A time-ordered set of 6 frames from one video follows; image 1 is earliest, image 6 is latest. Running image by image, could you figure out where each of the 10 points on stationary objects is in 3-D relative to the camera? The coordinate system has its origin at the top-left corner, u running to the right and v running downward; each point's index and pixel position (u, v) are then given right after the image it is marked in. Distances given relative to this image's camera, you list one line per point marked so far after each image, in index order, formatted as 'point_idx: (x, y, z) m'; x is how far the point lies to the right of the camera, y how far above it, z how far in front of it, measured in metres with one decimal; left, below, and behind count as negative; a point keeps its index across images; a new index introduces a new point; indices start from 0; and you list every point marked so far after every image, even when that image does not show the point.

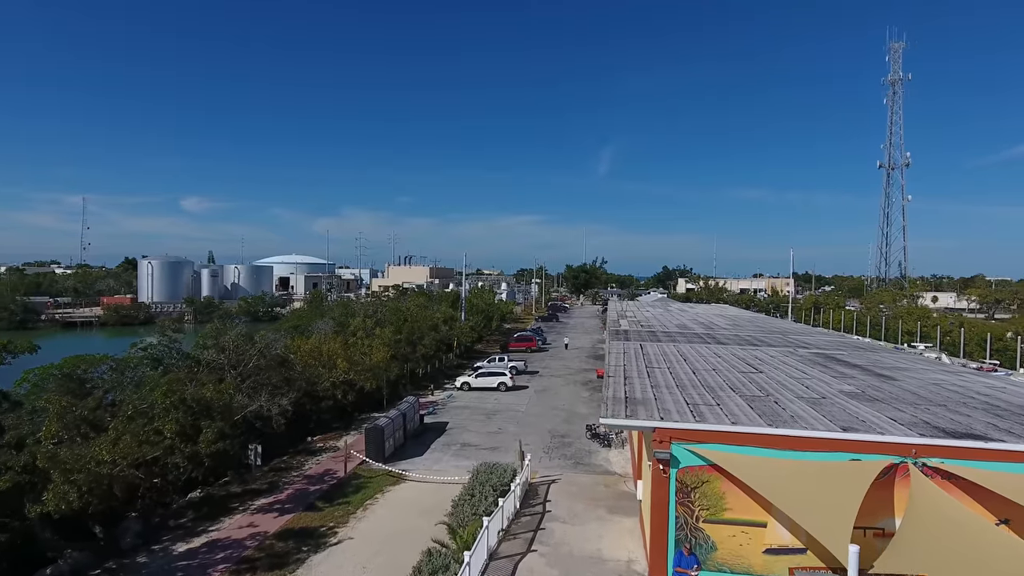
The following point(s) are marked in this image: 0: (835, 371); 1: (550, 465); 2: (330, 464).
0: (+8.7, -2.2, +15.0) m
1: (+1.2, -5.5, +17.2) m
2: (-5.7, -5.5, +17.2) m
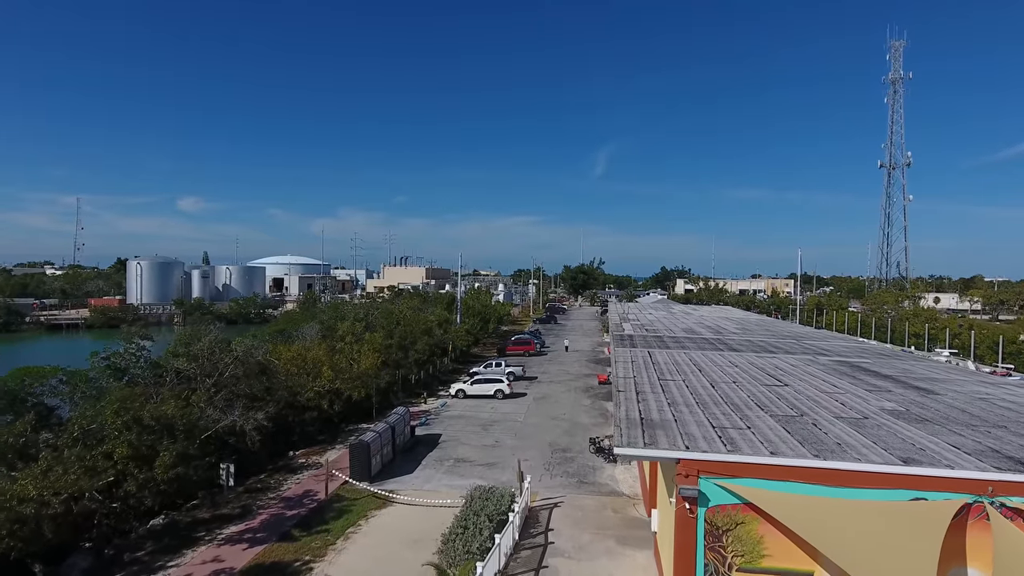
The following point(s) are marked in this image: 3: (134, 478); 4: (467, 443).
0: (+8.6, -2.3, +13.6) m
1: (+1.1, -5.6, +15.8) m
2: (-5.7, -5.5, +15.8) m
3: (-7.5, -3.8, +11.0) m
4: (-1.6, -5.5, +19.7) m
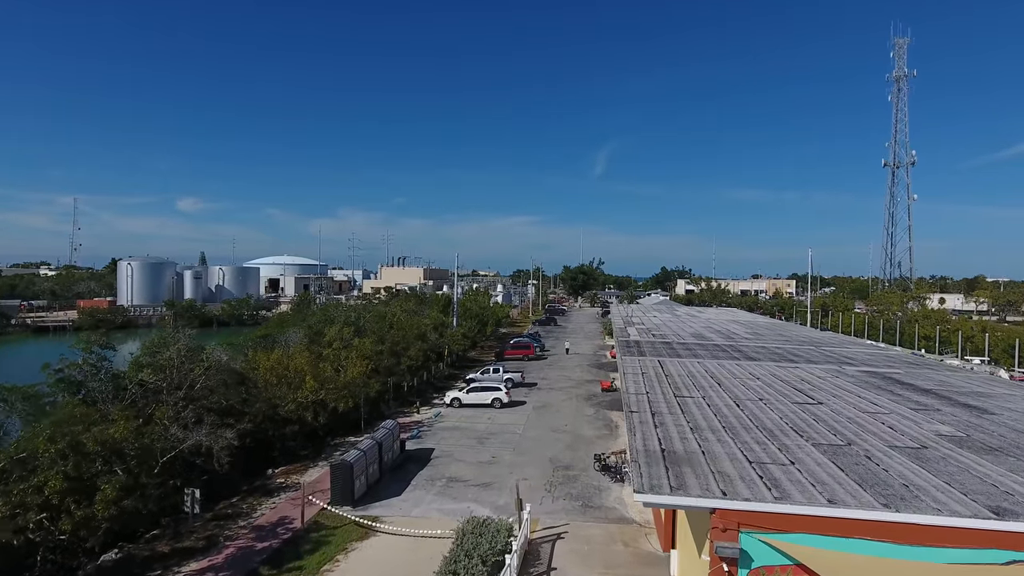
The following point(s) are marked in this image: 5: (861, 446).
0: (+8.6, -2.4, +12.1) m
1: (+1.0, -5.7, +14.3) m
2: (-5.8, -5.6, +14.2) m
3: (-7.5, -3.9, +9.5) m
4: (-1.7, -5.6, +18.2) m
5: (+5.3, -2.4, +8.5) m
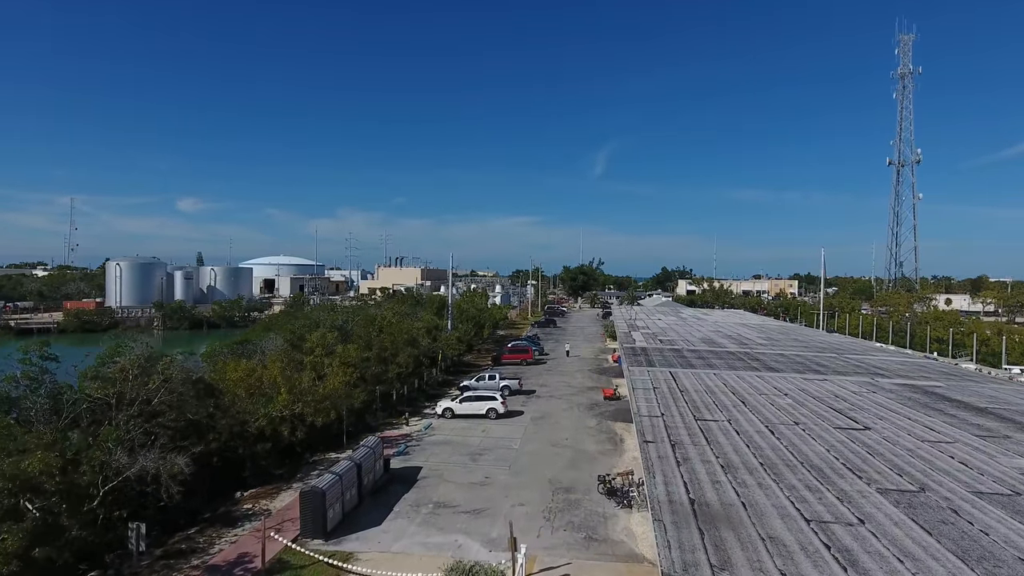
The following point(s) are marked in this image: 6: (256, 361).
0: (+8.4, -2.5, +10.4) m
1: (+0.9, -5.8, +12.6) m
2: (-5.9, -5.7, +12.5) m
3: (-7.7, -3.9, +7.8) m
4: (-1.8, -5.7, +16.5) m
5: (+5.2, -2.5, +6.8) m
6: (-8.9, -2.5, +19.5) m
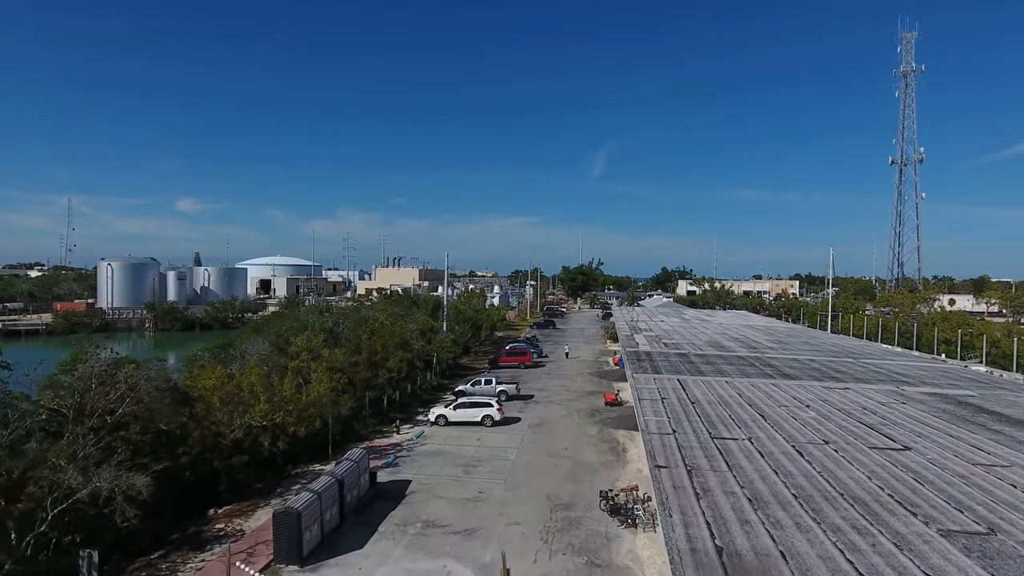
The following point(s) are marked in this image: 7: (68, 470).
0: (+8.3, -2.5, +9.2) m
1: (+0.8, -5.8, +11.4) m
2: (-6.0, -5.8, +11.3) m
3: (-7.8, -4.0, +6.6) m
4: (-1.9, -5.7, +15.3) m
5: (+5.1, -2.5, +5.6) m
6: (-9.0, -2.5, +18.3) m
7: (-8.5, -3.5, +10.7) m
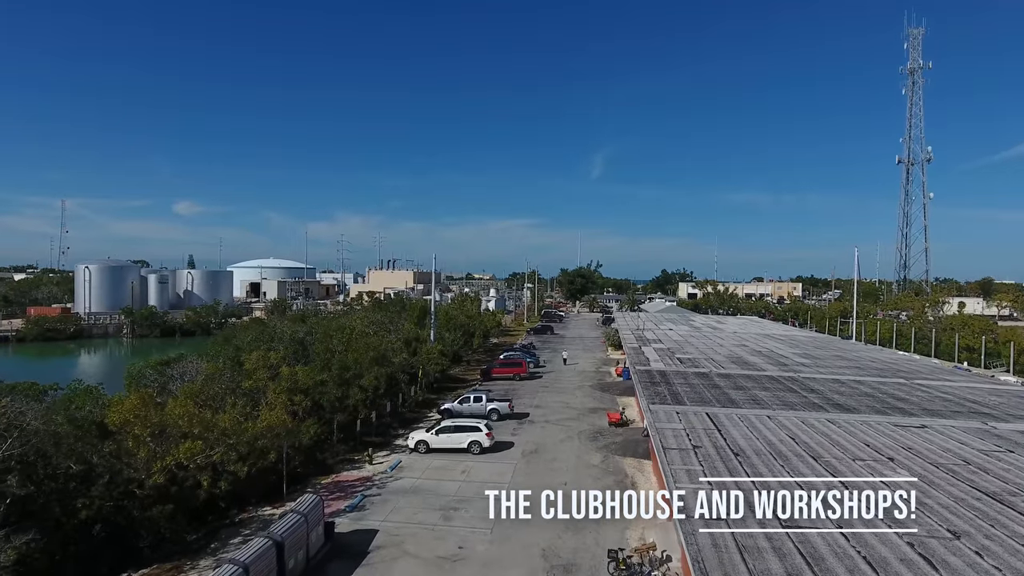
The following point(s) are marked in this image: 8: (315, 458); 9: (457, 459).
0: (+8.0, -2.7, +6.4) m
1: (+0.5, -6.0, +8.5) m
2: (-6.3, -5.9, +8.4) m
3: (-8.0, -4.1, +3.7) m
4: (-2.2, -5.9, +12.4) m
5: (+4.8, -2.7, +2.8) m
6: (-9.3, -2.8, +15.4) m
7: (-8.8, -3.7, +7.8) m
8: (-6.4, -5.4, +18.0) m
9: (-1.9, -5.8, +19.0) m
